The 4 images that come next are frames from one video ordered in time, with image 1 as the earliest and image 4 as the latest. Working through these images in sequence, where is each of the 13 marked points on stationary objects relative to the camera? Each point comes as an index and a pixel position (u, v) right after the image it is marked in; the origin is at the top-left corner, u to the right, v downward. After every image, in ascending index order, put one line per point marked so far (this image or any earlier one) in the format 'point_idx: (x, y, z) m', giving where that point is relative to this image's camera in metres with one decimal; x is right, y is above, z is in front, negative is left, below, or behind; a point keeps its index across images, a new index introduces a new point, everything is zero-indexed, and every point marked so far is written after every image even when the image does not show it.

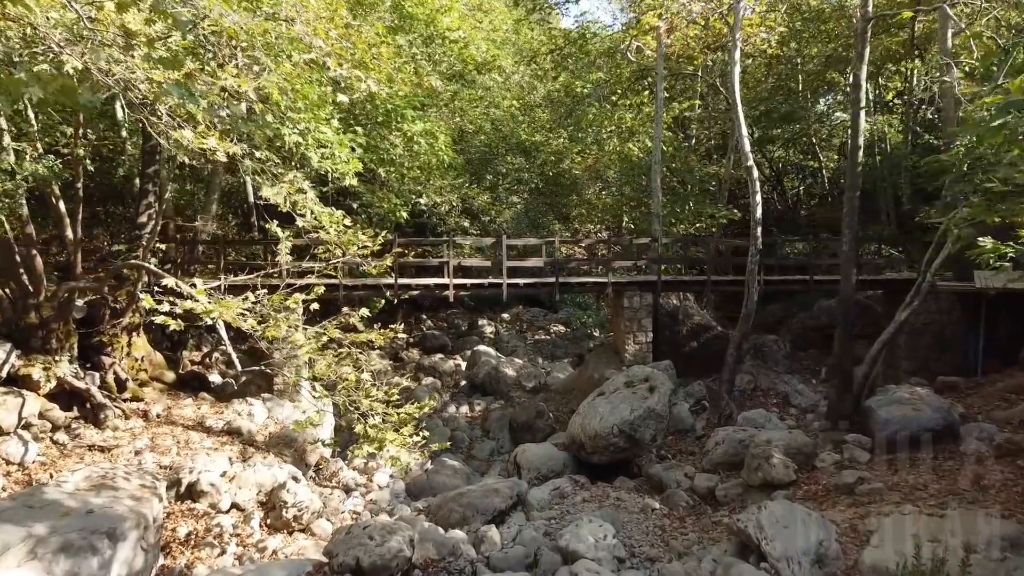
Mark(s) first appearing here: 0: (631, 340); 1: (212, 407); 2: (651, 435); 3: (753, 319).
0: (+1.6, -0.7, +11.3) m
1: (-3.5, -1.4, +10.0) m
2: (+1.4, -1.5, +9.1) m
3: (+2.8, -0.4, +10.1) m
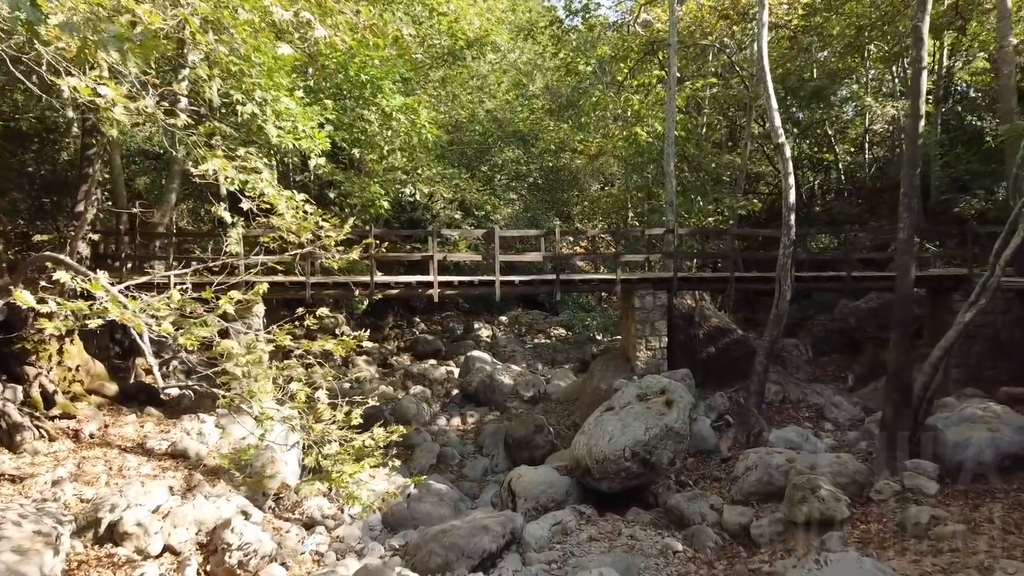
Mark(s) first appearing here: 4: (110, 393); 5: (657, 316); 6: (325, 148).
0: (+1.5, -0.7, +10.0) m
1: (-3.5, -1.4, +8.6) m
2: (+1.4, -1.5, +7.7) m
3: (+2.7, -0.3, +8.7) m
4: (-4.1, -1.1, +8.9) m
5: (+1.7, -0.3, +10.0) m
6: (-1.9, +1.4, +8.7) m
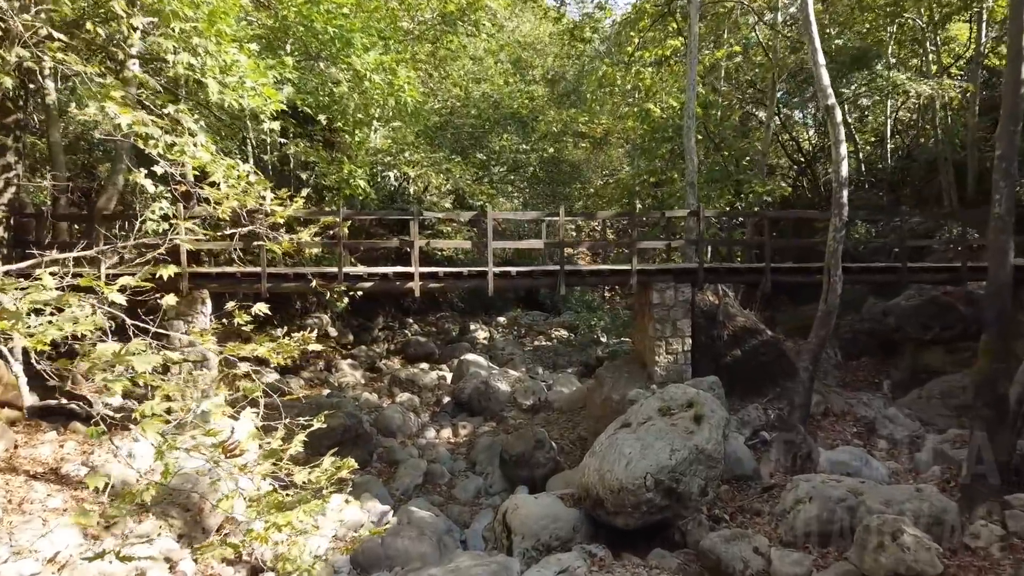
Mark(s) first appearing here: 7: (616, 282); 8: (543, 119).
0: (+1.5, -0.6, +8.5) m
1: (-3.6, -1.3, +7.2) m
2: (+1.4, -1.4, +6.3) m
3: (+2.7, -0.3, +7.3) m
4: (-4.2, -1.0, +7.5) m
5: (+1.6, -0.3, +8.5) m
6: (-1.9, +1.5, +7.3) m
7: (+1.0, +0.1, +8.4) m
8: (+0.5, +2.9, +14.8) m
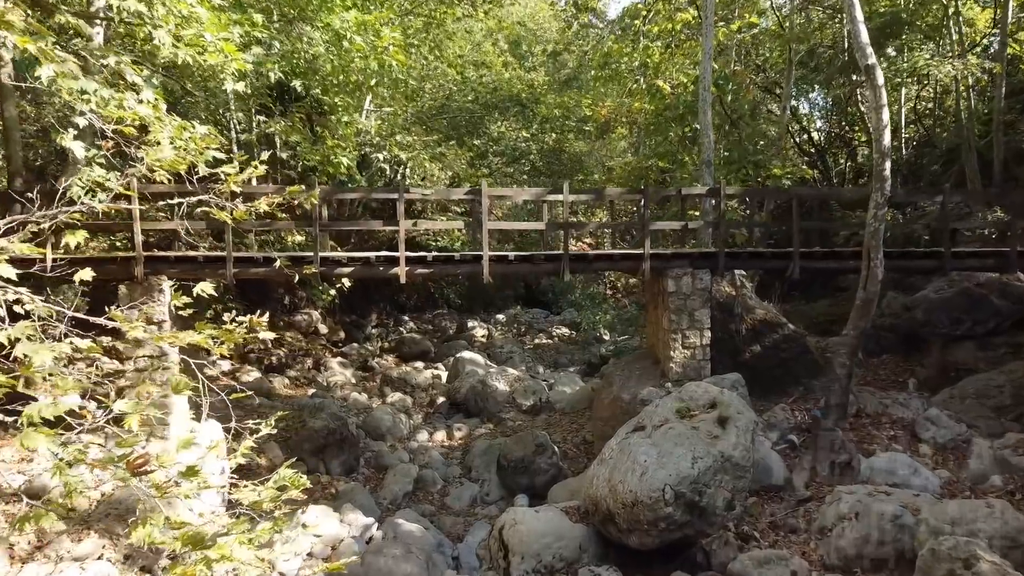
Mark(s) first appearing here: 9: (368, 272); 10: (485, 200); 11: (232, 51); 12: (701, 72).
0: (+1.5, -0.5, +7.7) m
1: (-3.6, -1.2, +6.4) m
2: (+1.3, -1.3, +5.4) m
3: (+2.7, -0.2, +6.4) m
4: (-4.2, -0.9, +6.7) m
5: (+1.6, -0.1, +7.7) m
6: (-2.0, +1.6, +6.4) m
7: (+1.0, +0.2, +7.6) m
8: (+0.5, +3.0, +13.9) m
9: (-1.2, +0.1, +7.4) m
10: (-0.2, +0.8, +7.7) m
11: (-1.9, +1.6, +6.0) m
12: (+2.1, +2.4, +9.6) m
